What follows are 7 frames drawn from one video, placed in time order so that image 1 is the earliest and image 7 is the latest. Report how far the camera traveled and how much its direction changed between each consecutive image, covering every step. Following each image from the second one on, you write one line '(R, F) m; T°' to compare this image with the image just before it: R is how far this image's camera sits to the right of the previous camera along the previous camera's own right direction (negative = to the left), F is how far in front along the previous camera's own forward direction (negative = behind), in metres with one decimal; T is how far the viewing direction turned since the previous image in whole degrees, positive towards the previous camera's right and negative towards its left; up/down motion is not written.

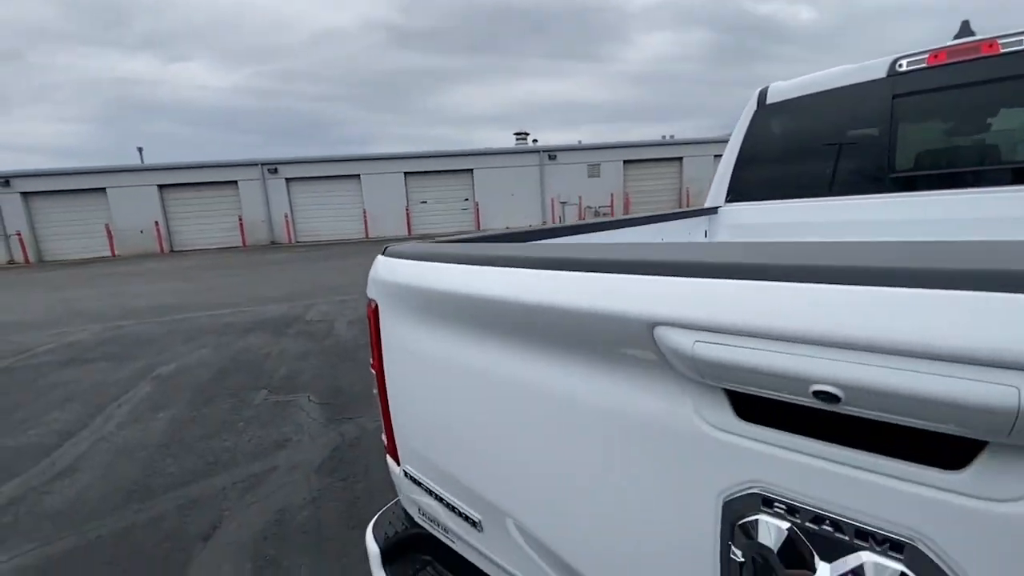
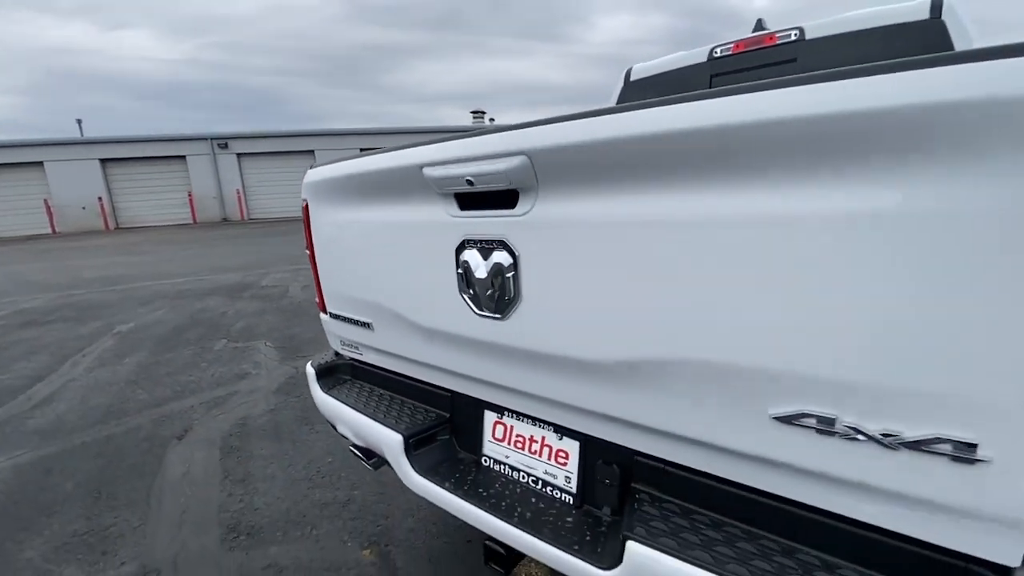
(+0.3, -0.7) m; +4°
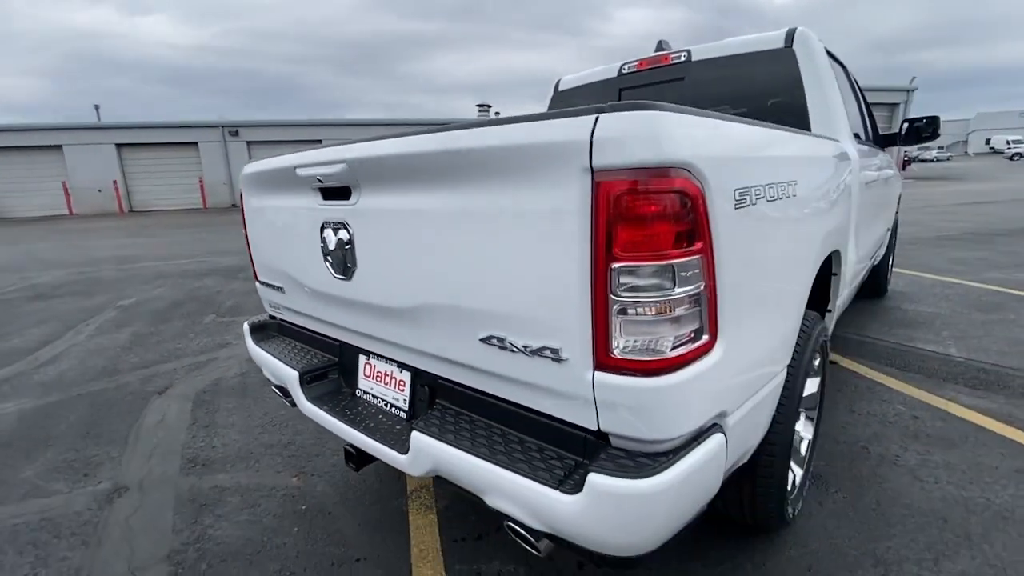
(+0.5, -0.4) m; -1°
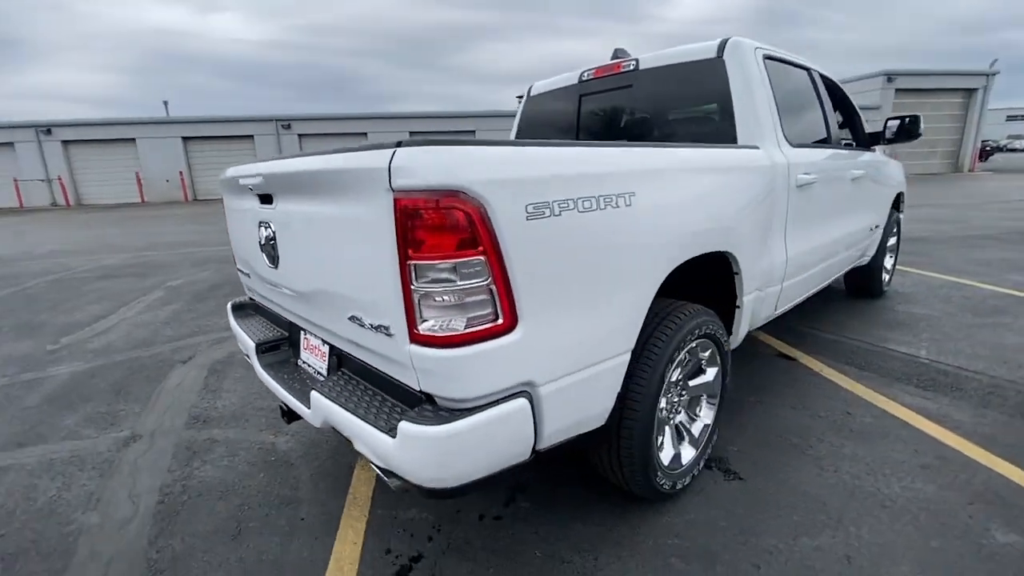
(+0.6, -0.3) m; -6°
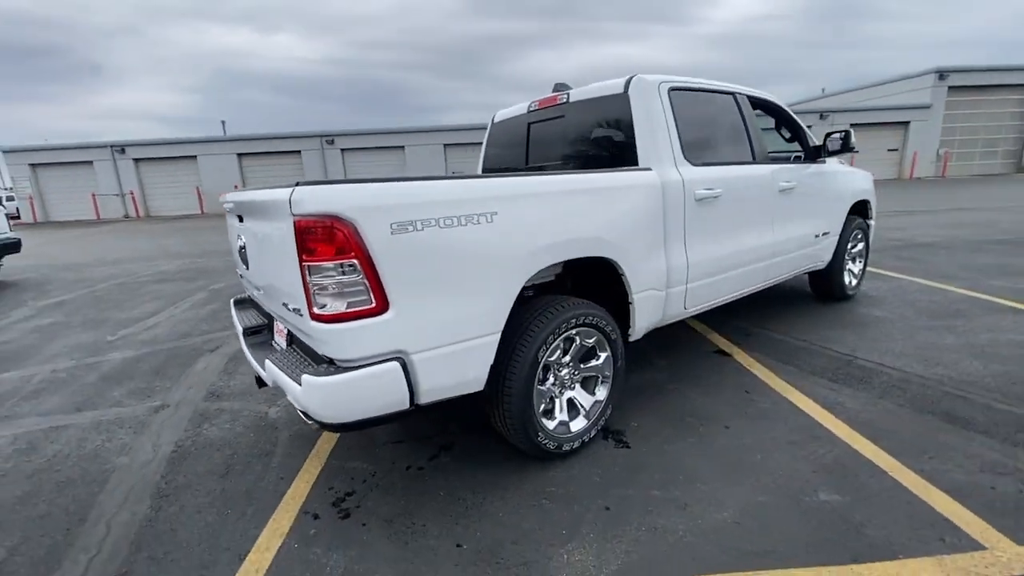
(+0.7, -0.5) m; -5°
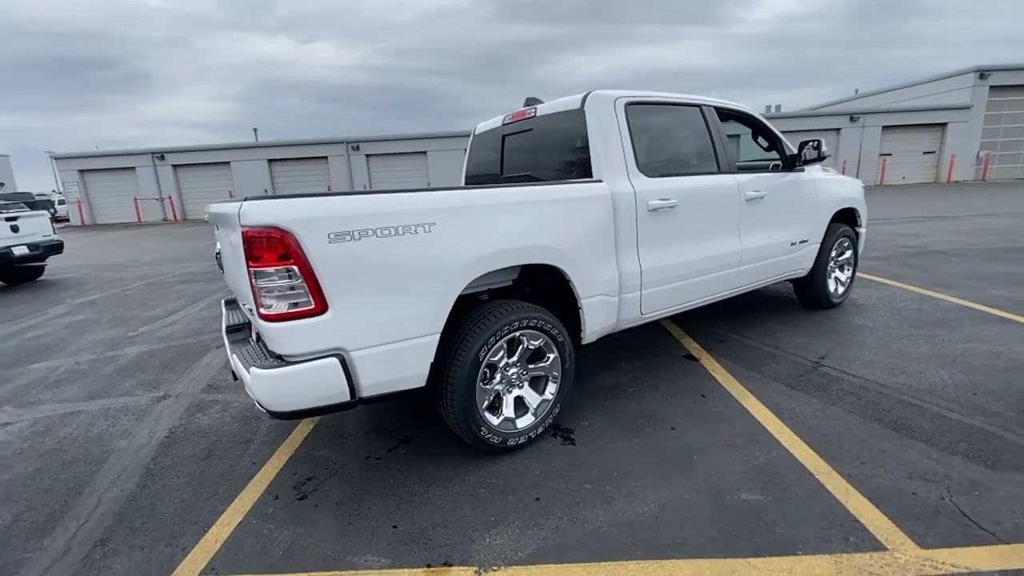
(+0.5, -0.2) m; -3°
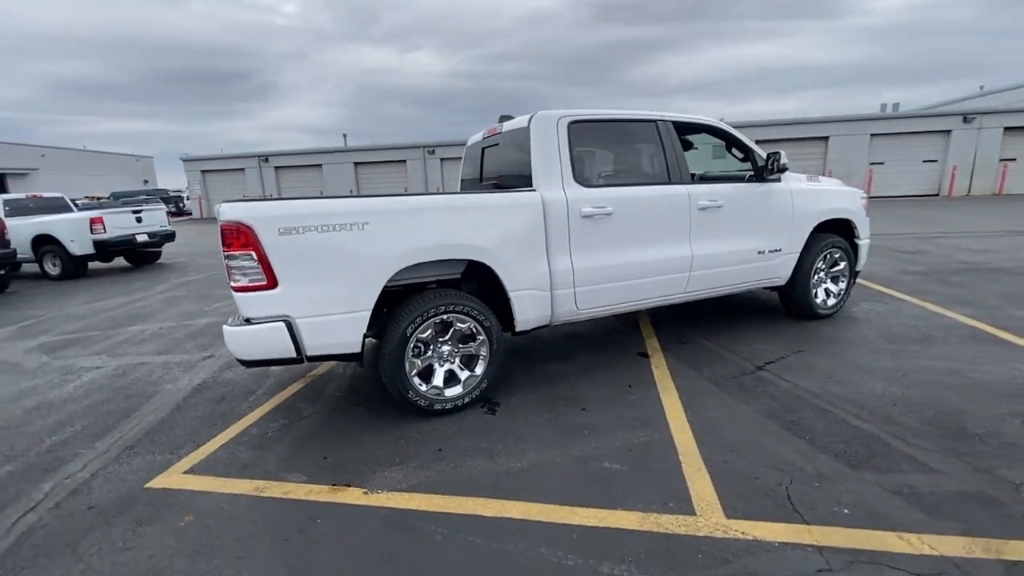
(+1.1, -0.5) m; -10°
